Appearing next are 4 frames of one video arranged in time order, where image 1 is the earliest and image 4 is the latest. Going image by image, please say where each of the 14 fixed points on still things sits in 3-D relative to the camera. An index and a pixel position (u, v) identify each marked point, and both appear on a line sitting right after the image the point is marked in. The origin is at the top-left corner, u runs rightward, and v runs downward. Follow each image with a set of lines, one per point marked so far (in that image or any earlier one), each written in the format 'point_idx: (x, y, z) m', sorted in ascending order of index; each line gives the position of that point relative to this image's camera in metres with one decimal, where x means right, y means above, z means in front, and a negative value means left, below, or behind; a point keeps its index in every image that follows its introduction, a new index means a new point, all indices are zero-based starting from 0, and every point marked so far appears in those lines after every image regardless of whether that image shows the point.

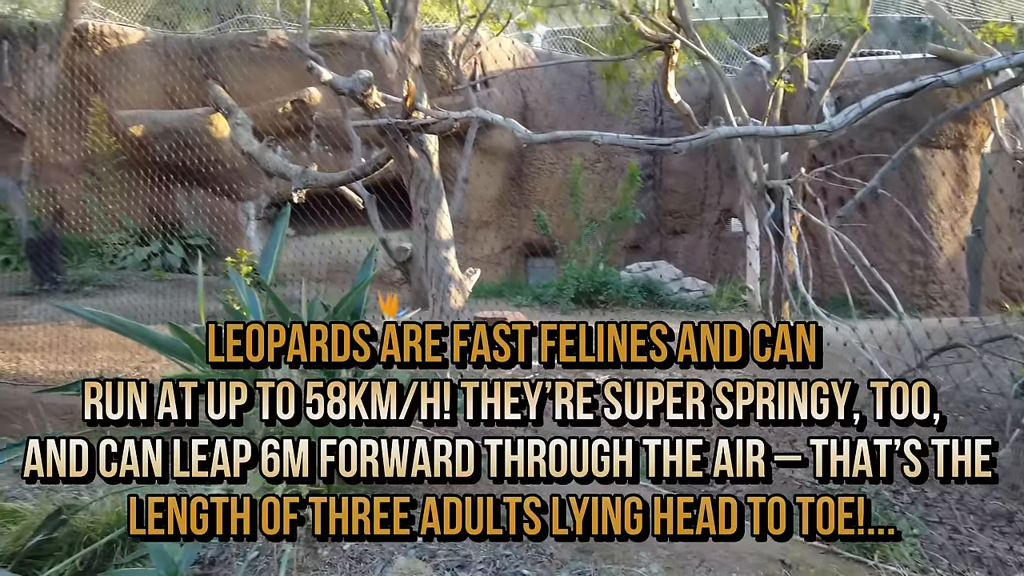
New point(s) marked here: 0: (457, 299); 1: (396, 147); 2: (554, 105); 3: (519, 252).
0: (-0.4, -0.1, +4.7) m
1: (-0.8, +0.9, +4.4) m
2: (+0.6, +2.8, +10.0) m
3: (+0.1, +0.5, +9.9) m
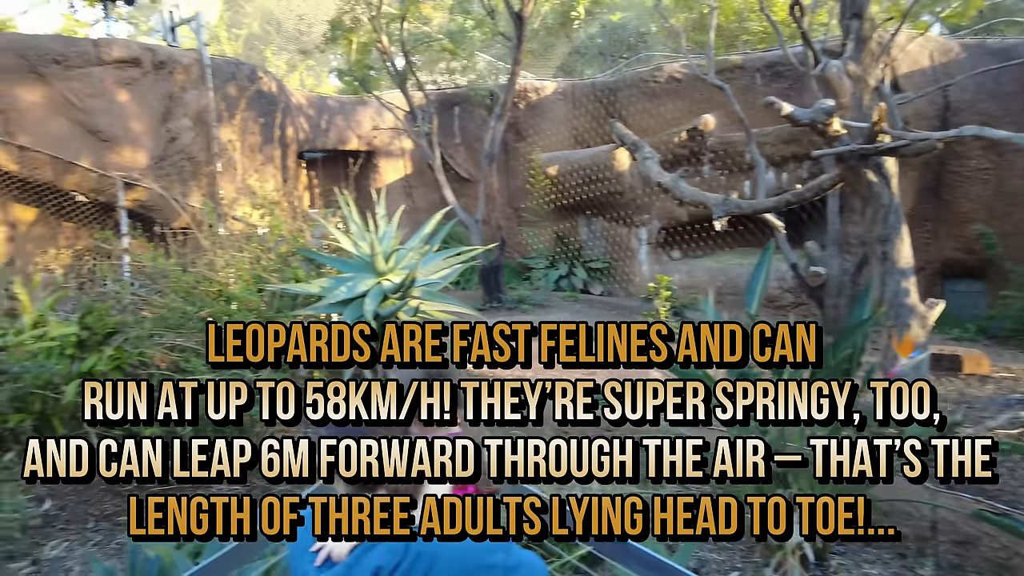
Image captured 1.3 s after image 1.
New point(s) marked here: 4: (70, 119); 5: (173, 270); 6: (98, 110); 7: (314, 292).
0: (+2.6, -0.3, +4.3) m
1: (+2.2, +0.7, +4.2) m
2: (+6.1, +2.4, +8.5) m
3: (+5.5, +0.2, +8.6) m
4: (-4.3, +1.6, +6.4) m
5: (-2.3, +0.1, +4.5) m
6: (-4.1, +1.7, +6.5) m
7: (-1.2, 0.0, +4.1) m
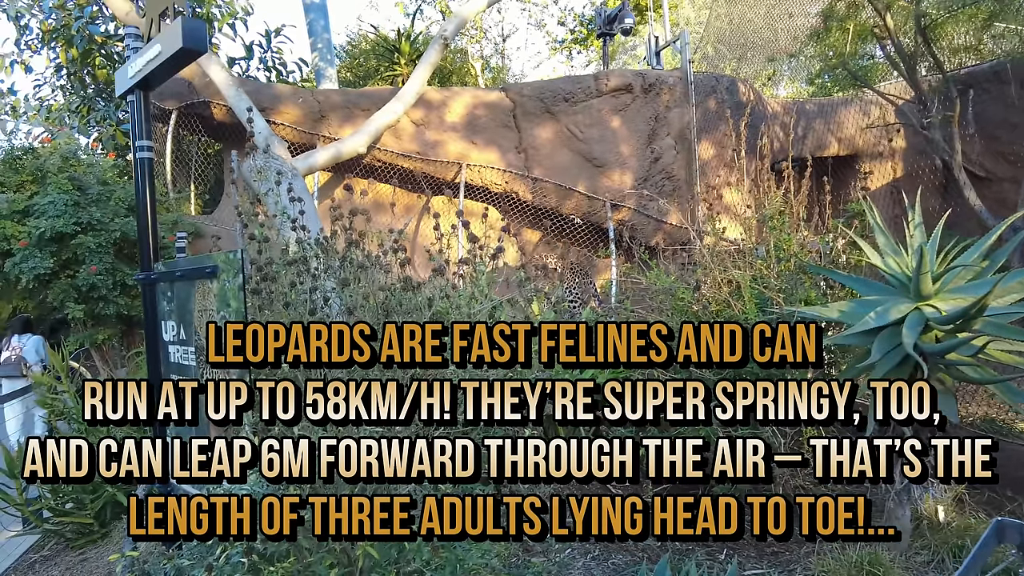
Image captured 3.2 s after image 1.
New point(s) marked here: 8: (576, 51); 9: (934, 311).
0: (+4.9, -0.5, +1.3) m
1: (+4.5, +0.5, +1.5) m
2: (+10.3, +1.9, +2.7) m
3: (+9.7, -0.3, +3.1) m
4: (+0.6, +1.5, +7.2) m
5: (+1.0, 0.0, +4.4) m
6: (+0.9, +1.6, +7.1) m
7: (+1.7, -0.1, +3.5) m
8: (+1.5, +5.6, +15.2) m
9: (+2.1, -0.1, +3.3) m
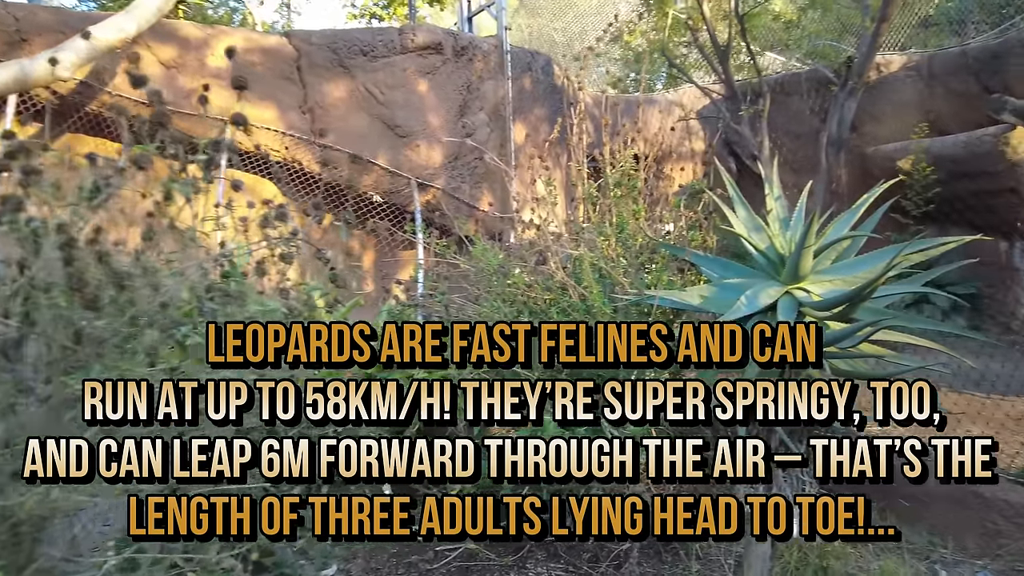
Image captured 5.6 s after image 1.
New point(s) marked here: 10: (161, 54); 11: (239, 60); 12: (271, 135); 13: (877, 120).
0: (+4.5, -0.4, +1.7) m
1: (+4.0, +0.6, +1.8) m
2: (+9.2, +2.0, +4.6) m
3: (+8.6, -0.2, +4.8) m
4: (-1.3, +1.6, +6.0) m
5: (-0.1, +0.1, +3.5) m
6: (-1.1, +1.7, +6.0) m
7: (+0.8, 0.0, +2.8) m
8: (-2.9, +5.5, +14.1) m
9: (+1.2, 0.0, +2.8) m
10: (-2.8, +1.9, +5.3) m
11: (-2.3, +1.9, +5.6) m
12: (-2.0, +1.3, +5.6) m
13: (+4.3, +2.0, +7.8) m
